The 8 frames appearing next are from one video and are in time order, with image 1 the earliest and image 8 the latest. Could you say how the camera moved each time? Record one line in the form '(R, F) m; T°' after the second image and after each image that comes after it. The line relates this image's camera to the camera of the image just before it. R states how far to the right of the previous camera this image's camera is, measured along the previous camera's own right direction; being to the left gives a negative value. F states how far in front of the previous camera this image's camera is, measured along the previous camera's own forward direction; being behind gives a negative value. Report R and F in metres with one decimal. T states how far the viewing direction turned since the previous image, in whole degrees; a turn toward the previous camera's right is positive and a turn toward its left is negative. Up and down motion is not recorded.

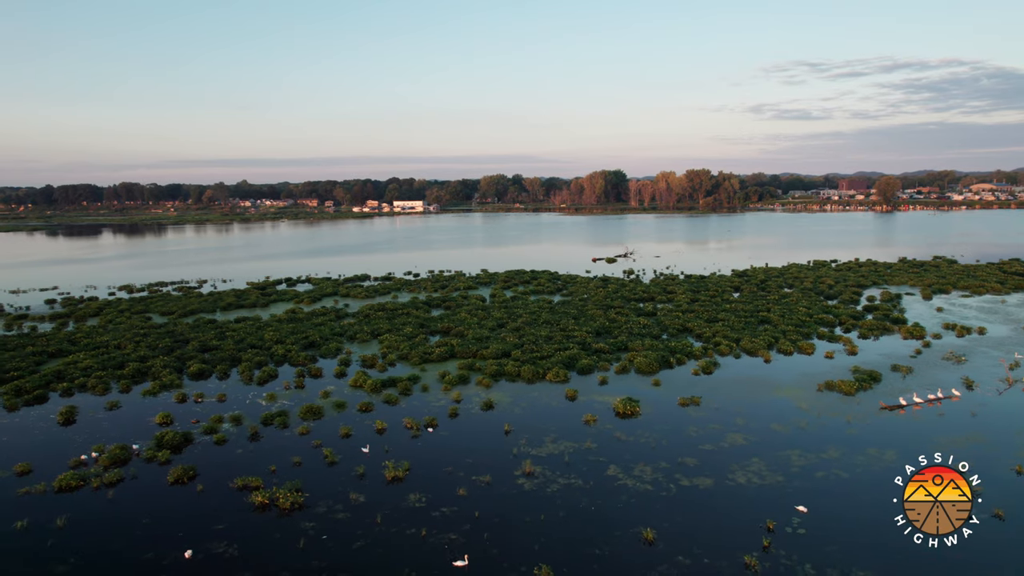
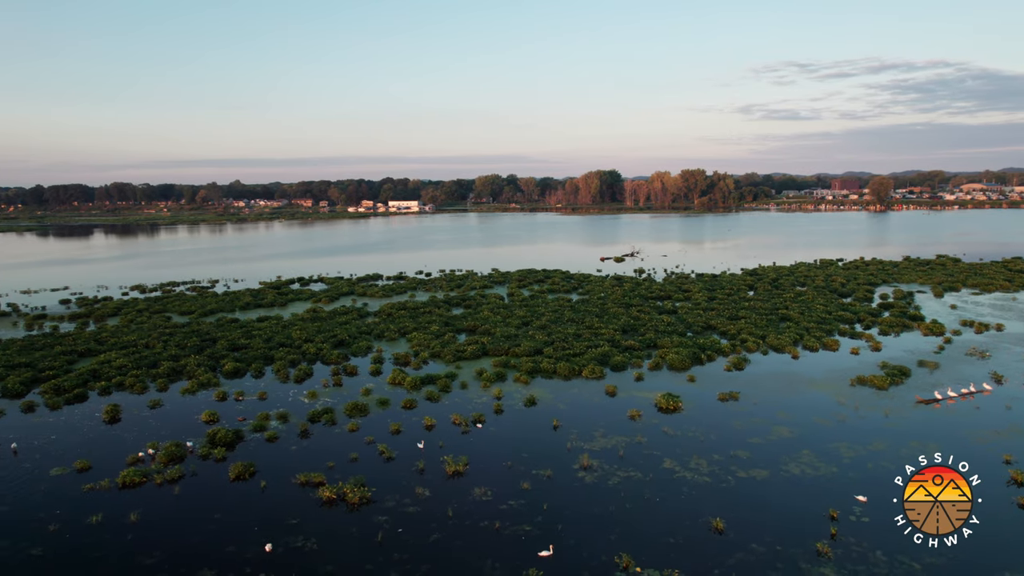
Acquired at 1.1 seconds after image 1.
(-1.7, -0.3) m; +1°
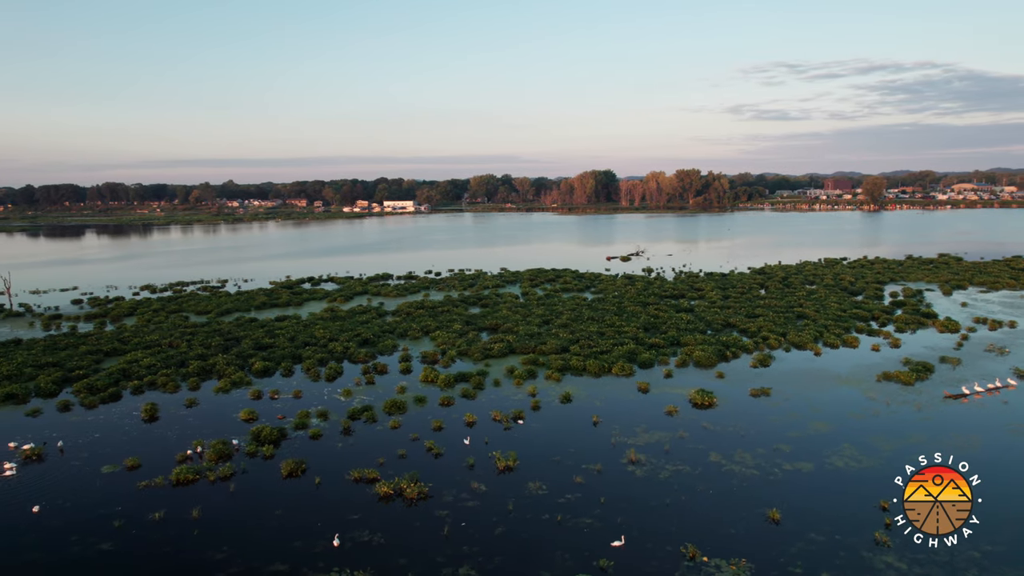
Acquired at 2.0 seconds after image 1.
(-1.5, -0.2) m; +1°
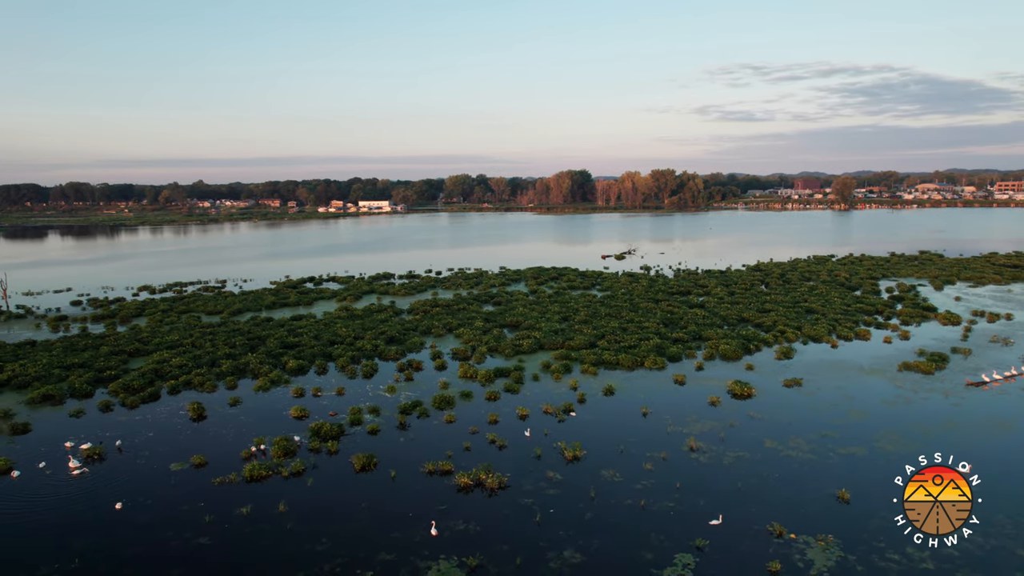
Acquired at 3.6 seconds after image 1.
(-2.6, -0.4) m; +3°
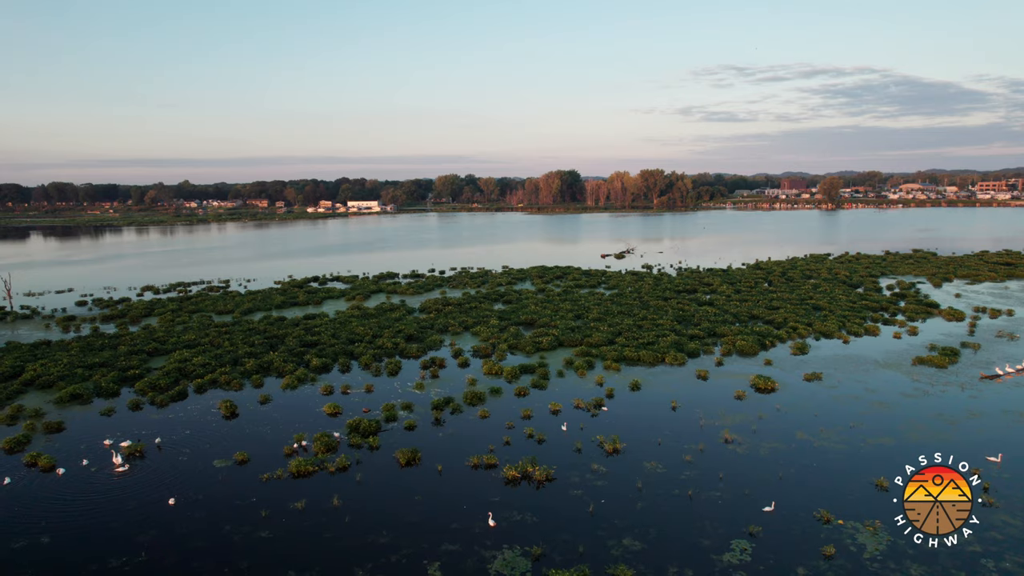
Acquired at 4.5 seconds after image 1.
(-1.5, -0.3) m; +1°
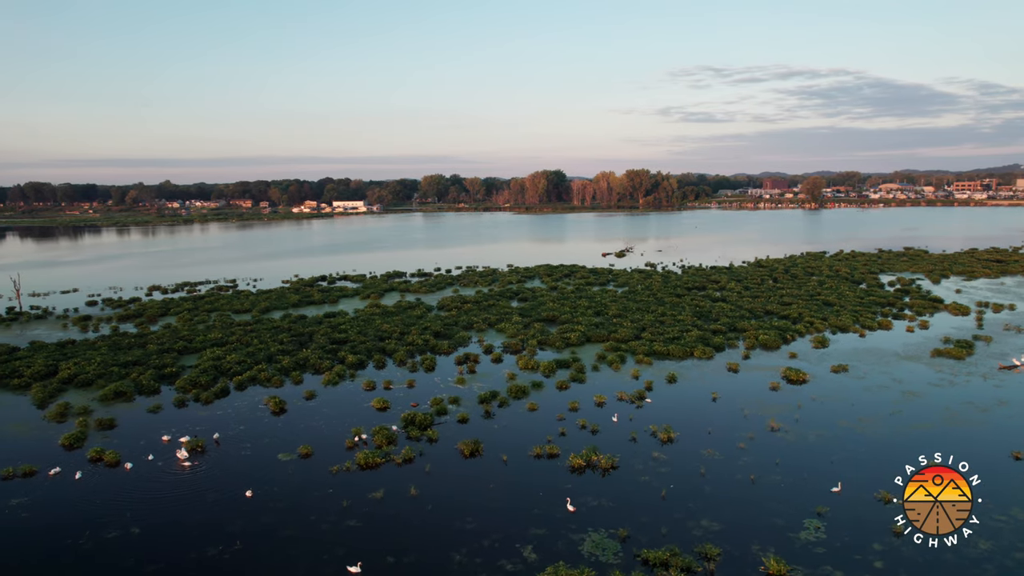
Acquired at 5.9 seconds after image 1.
(-2.2, -0.5) m; +2°
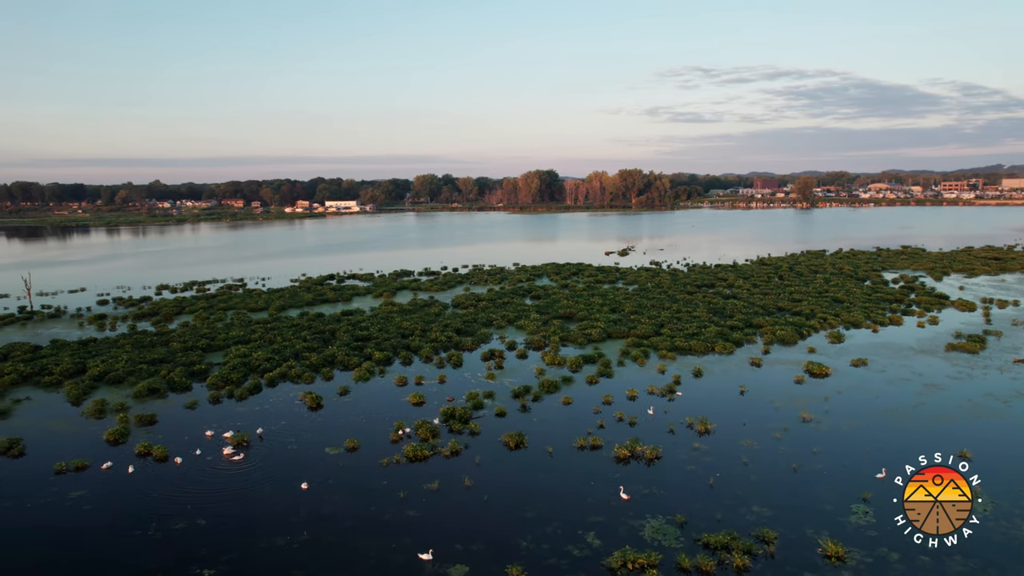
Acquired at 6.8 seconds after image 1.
(-1.5, -0.4) m; +1°
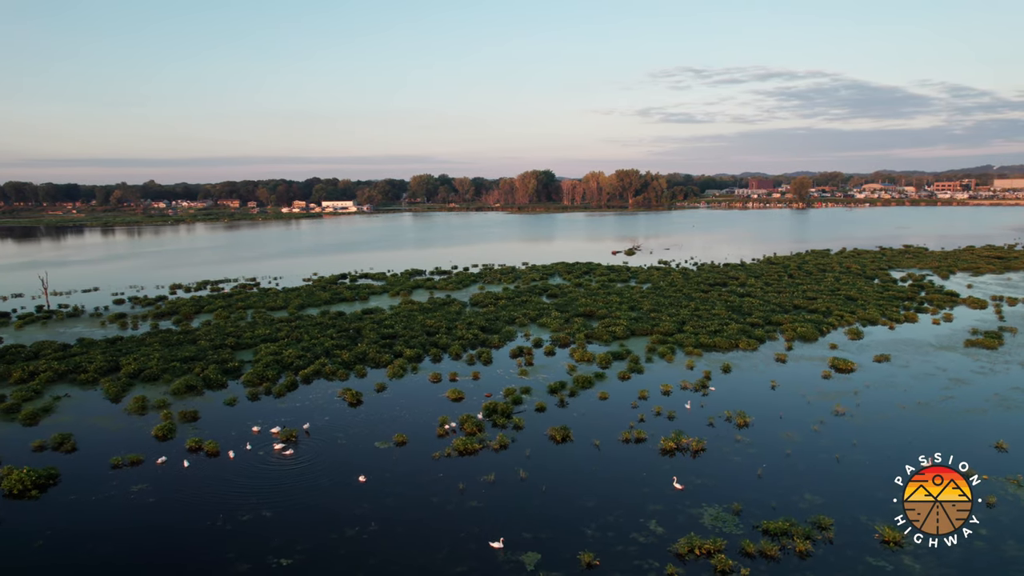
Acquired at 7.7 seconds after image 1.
(-1.5, -0.4) m; +1°
